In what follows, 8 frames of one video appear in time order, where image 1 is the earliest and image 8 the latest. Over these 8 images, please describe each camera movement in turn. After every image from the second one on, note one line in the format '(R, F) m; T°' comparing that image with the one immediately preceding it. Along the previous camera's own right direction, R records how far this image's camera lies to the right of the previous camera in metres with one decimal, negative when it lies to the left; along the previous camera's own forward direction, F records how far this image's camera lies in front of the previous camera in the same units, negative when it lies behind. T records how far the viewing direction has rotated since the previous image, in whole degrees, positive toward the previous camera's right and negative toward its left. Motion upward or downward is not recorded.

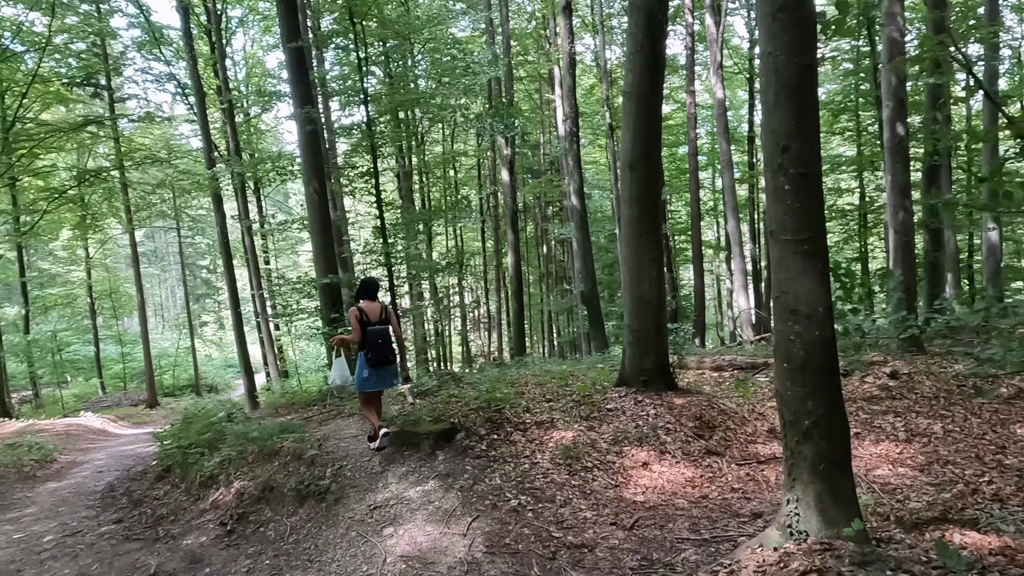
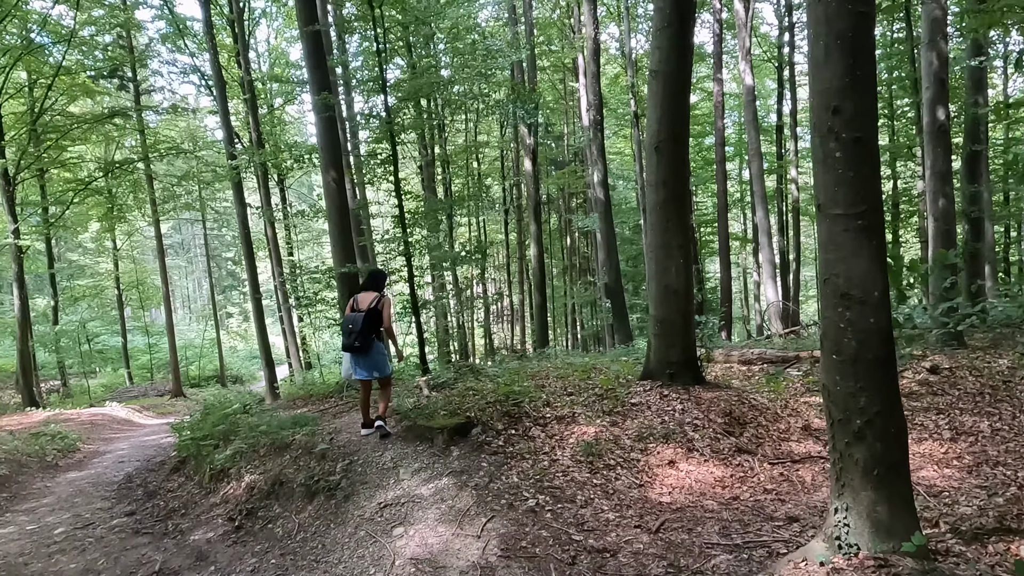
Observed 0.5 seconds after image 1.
(0.0, +0.2) m; -2°
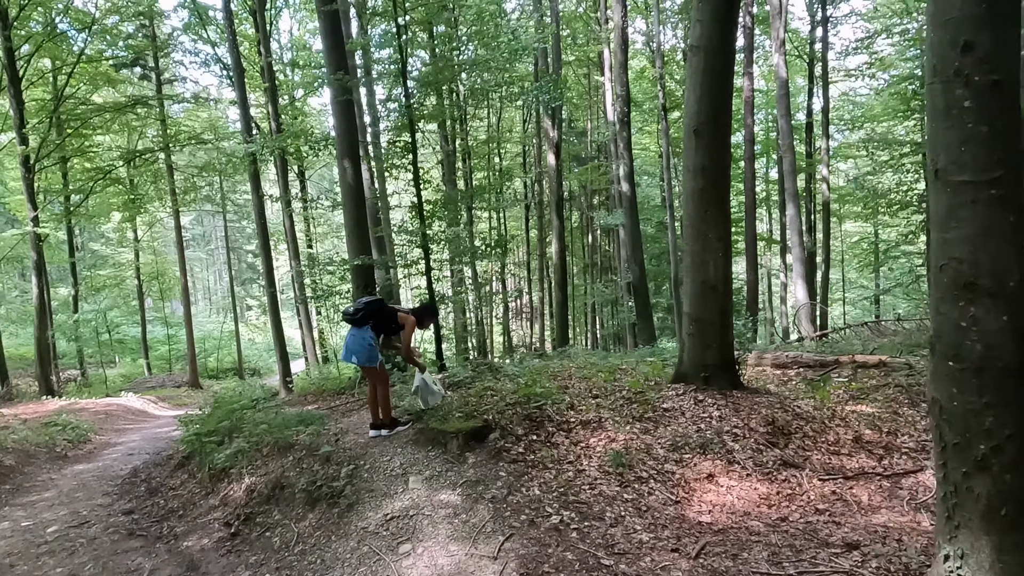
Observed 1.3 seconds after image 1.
(0.0, +0.4) m; -1°
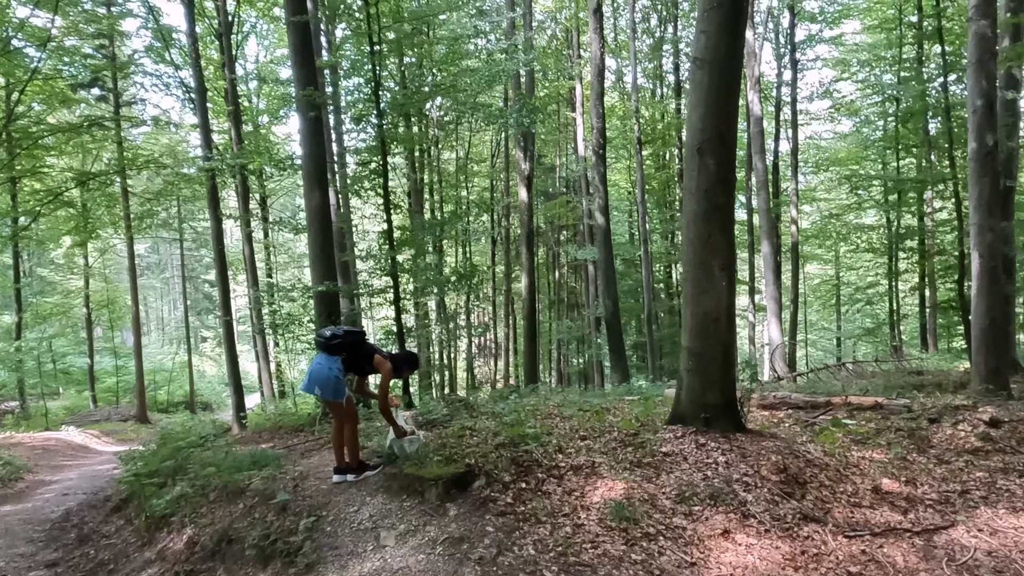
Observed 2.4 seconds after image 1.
(-0.1, +0.4) m; +3°
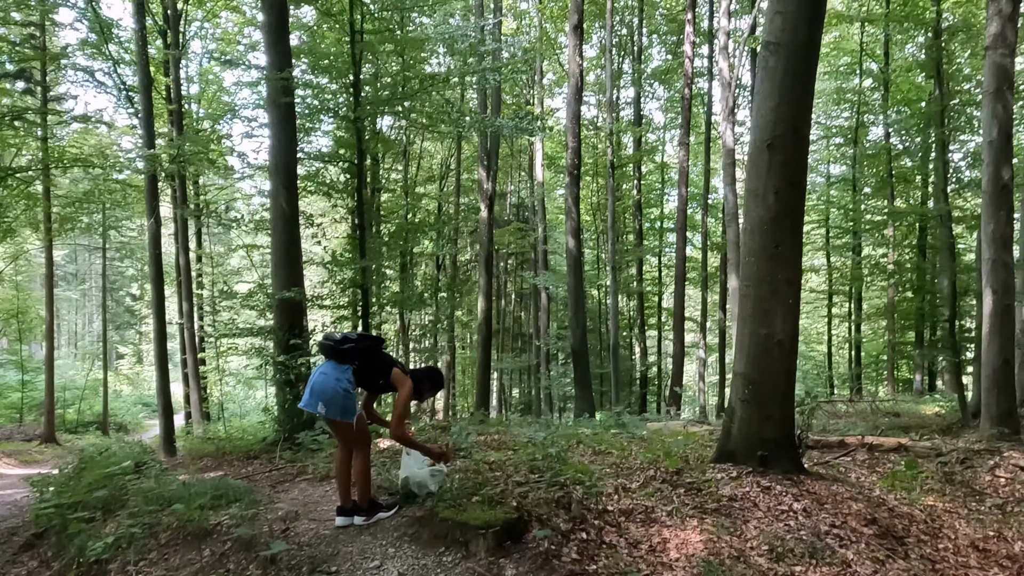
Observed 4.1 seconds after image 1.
(-0.5, +0.7) m; +5°
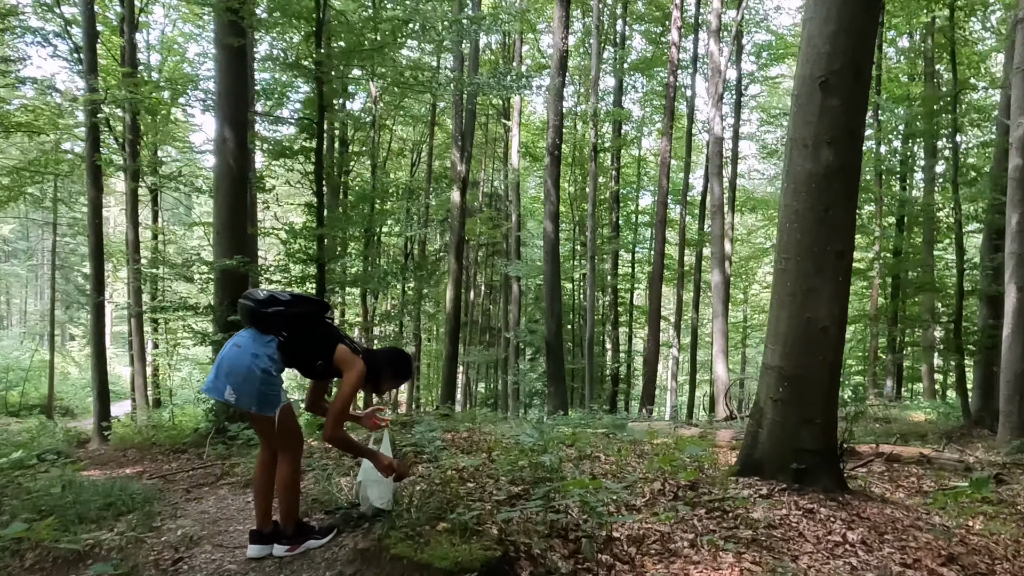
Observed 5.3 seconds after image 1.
(-0.1, +0.7) m; +2°
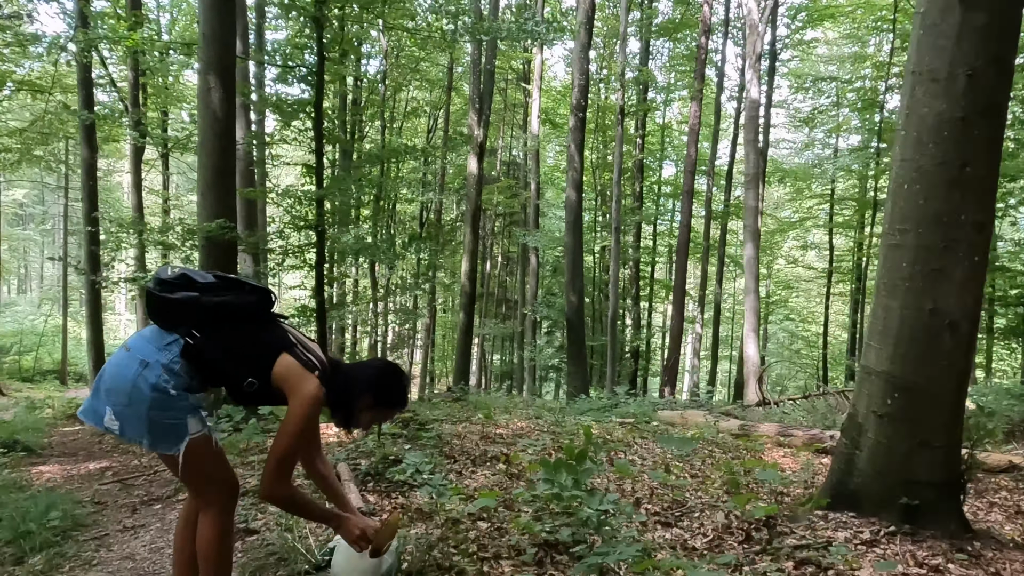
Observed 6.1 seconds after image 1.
(0.0, +0.7) m; -1°
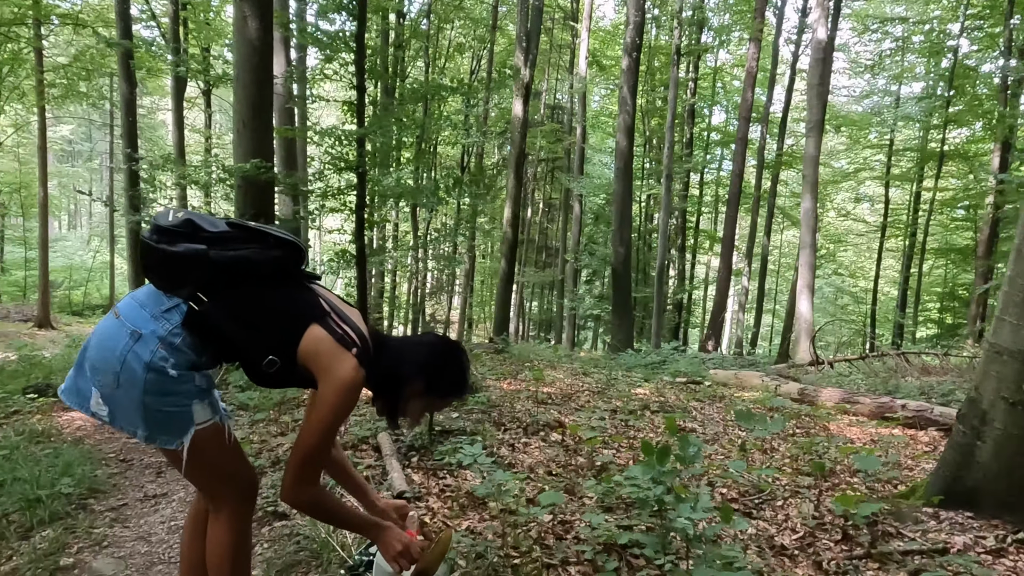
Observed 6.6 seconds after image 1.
(-0.1, +0.3) m; -3°
